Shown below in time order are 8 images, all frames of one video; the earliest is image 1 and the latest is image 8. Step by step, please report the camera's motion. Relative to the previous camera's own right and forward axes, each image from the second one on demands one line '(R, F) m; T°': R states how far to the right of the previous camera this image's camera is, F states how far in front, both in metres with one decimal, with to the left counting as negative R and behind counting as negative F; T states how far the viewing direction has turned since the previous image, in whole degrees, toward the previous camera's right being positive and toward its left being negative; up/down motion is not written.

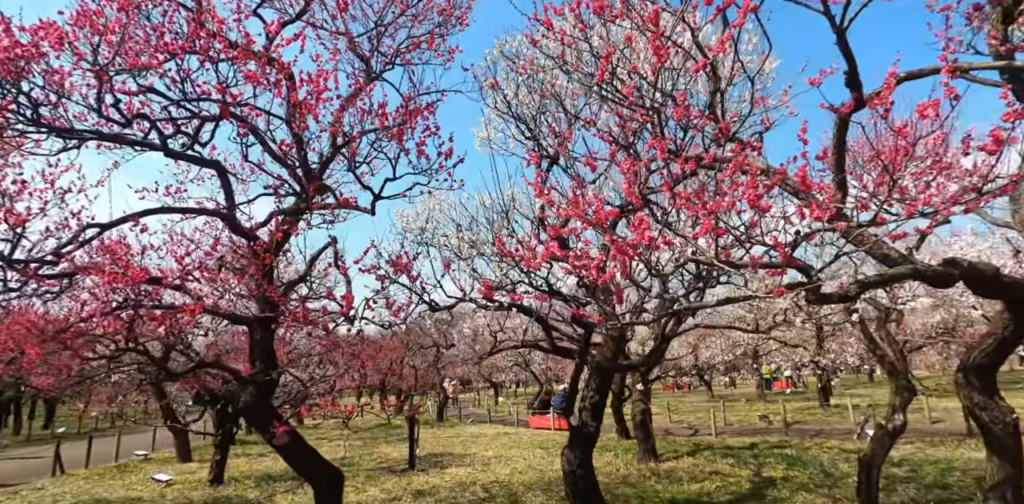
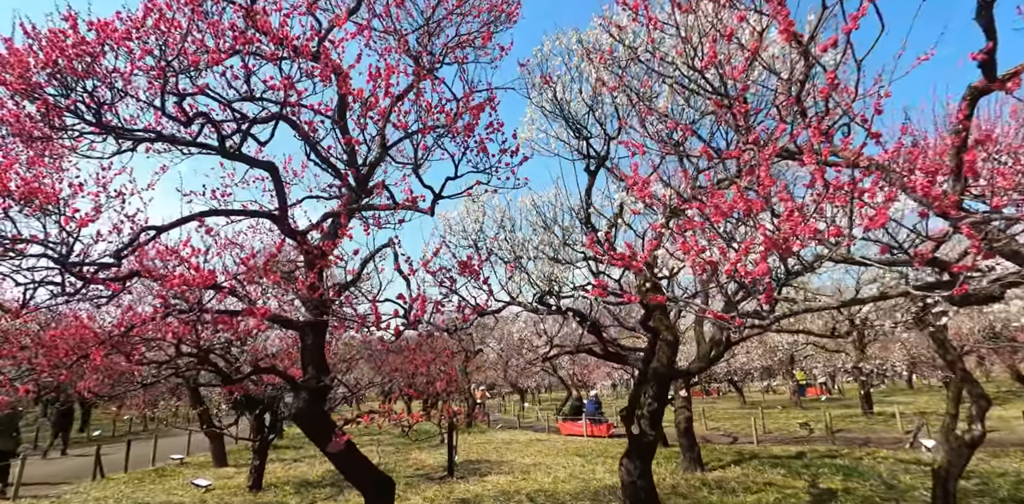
(-0.5, +0.2) m; -2°
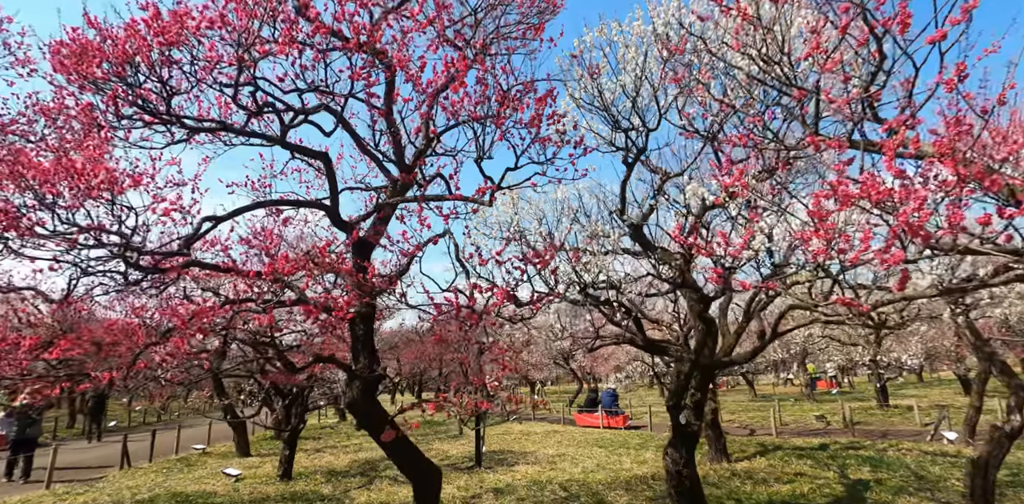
(-0.6, -0.1) m; 0°
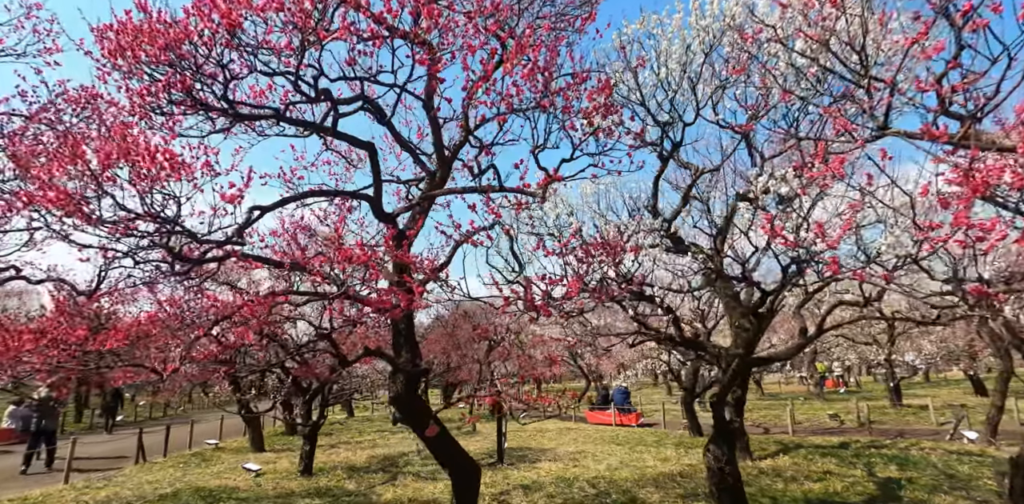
(-0.6, +0.1) m; 0°
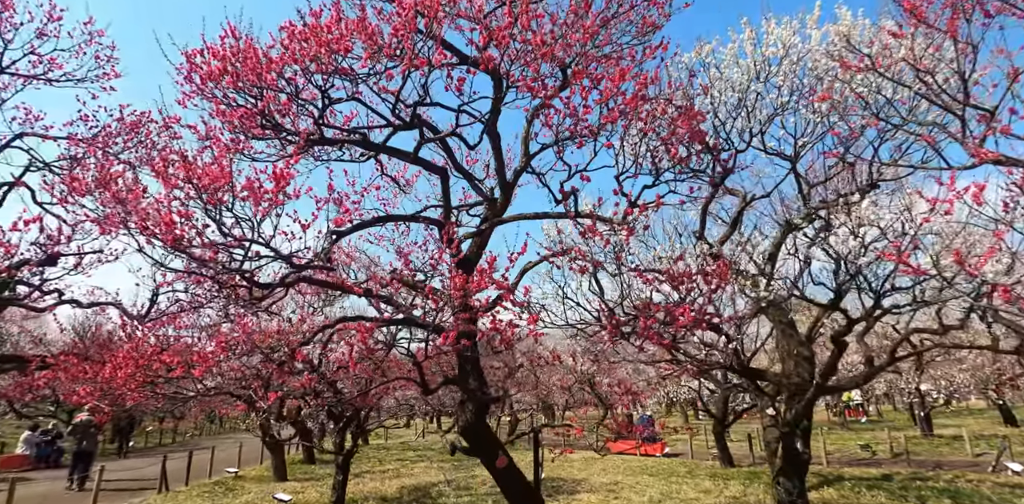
(-0.8, +0.1) m; 0°
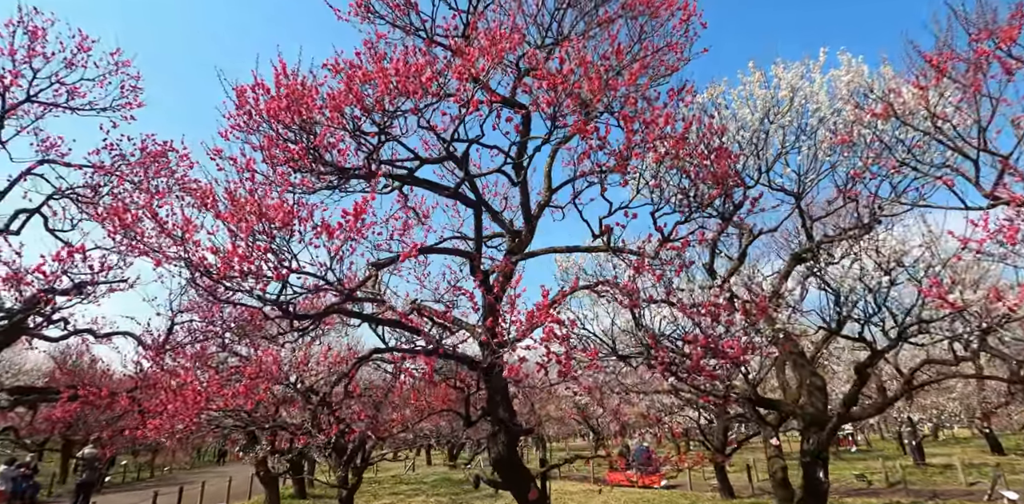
(-0.6, -0.1) m; +2°
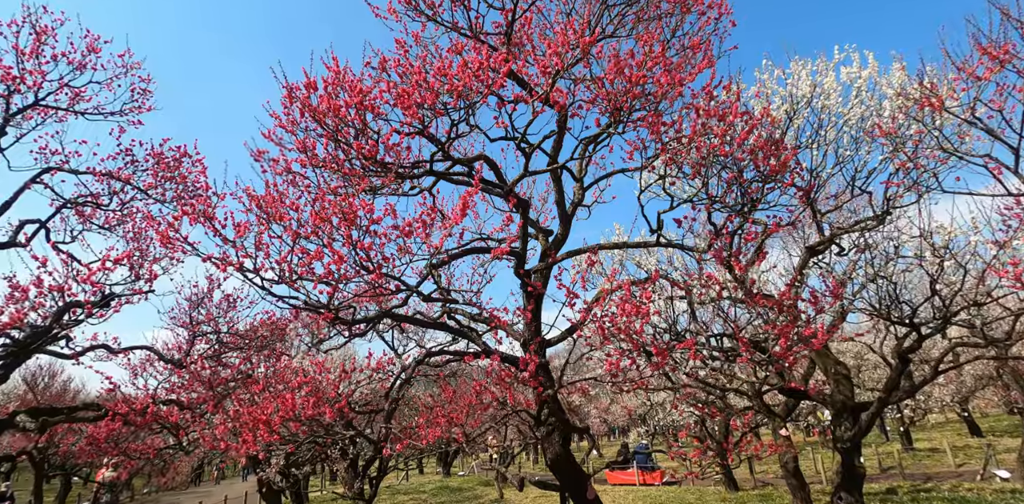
(-0.9, +0.1) m; +3°
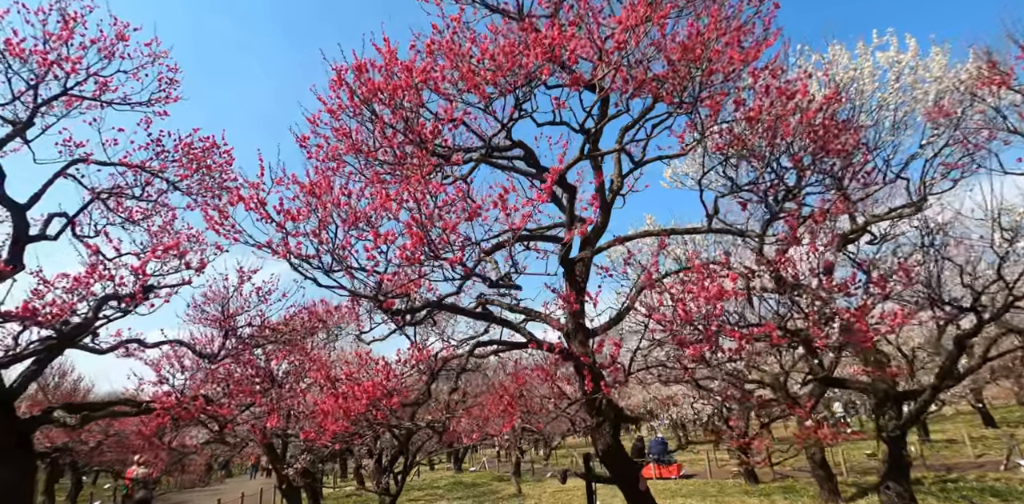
(-0.6, +0.1) m; 0°
